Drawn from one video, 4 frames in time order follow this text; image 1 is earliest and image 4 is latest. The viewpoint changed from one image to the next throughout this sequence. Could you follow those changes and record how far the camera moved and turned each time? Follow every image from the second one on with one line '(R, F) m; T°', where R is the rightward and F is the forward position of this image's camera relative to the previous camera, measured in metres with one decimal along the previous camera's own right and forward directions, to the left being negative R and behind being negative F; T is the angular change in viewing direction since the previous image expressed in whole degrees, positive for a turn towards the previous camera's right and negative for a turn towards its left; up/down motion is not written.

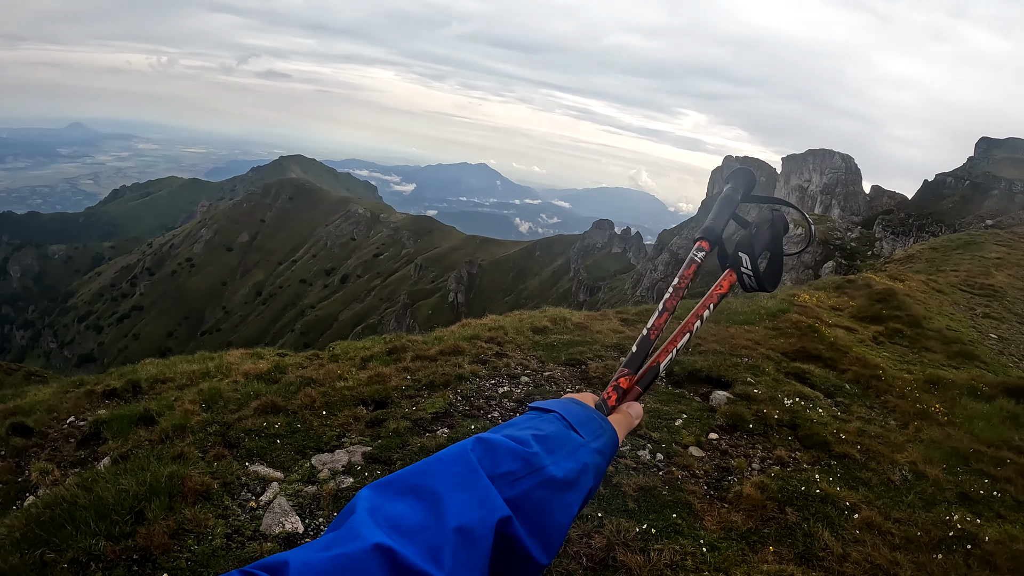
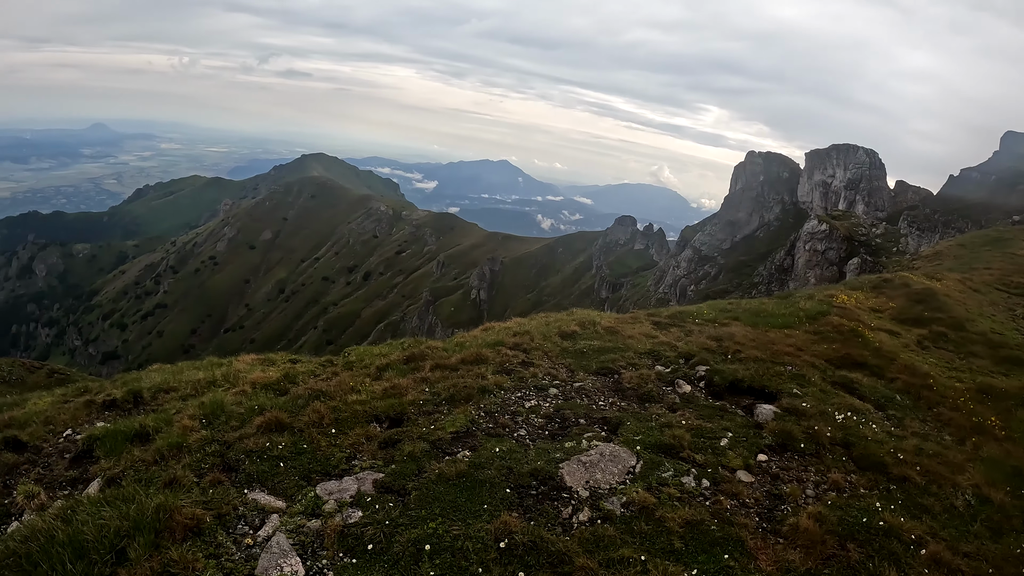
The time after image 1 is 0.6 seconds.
(-0.2, +1.4) m; -2°
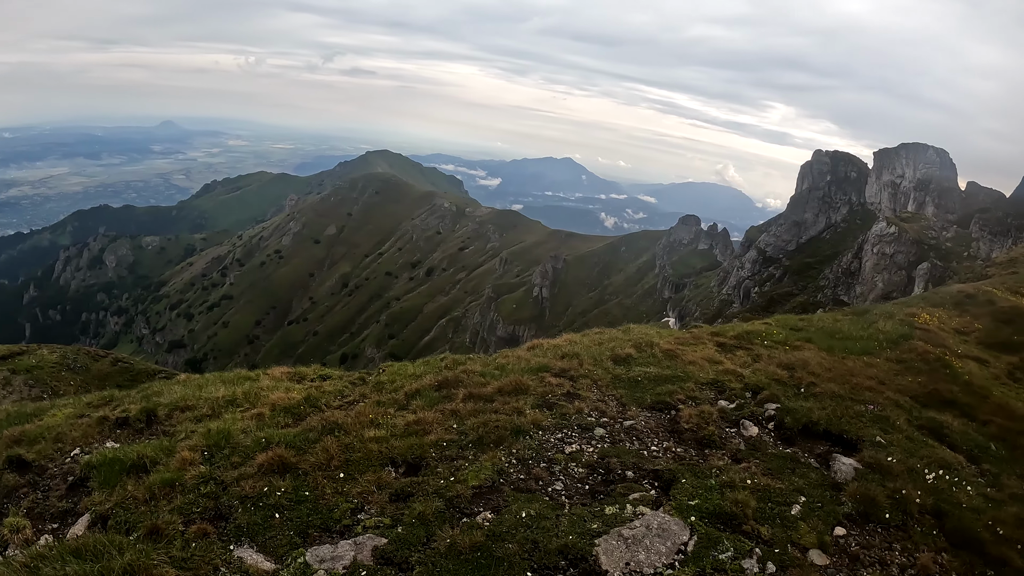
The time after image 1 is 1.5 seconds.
(+0.3, +1.8) m; -6°
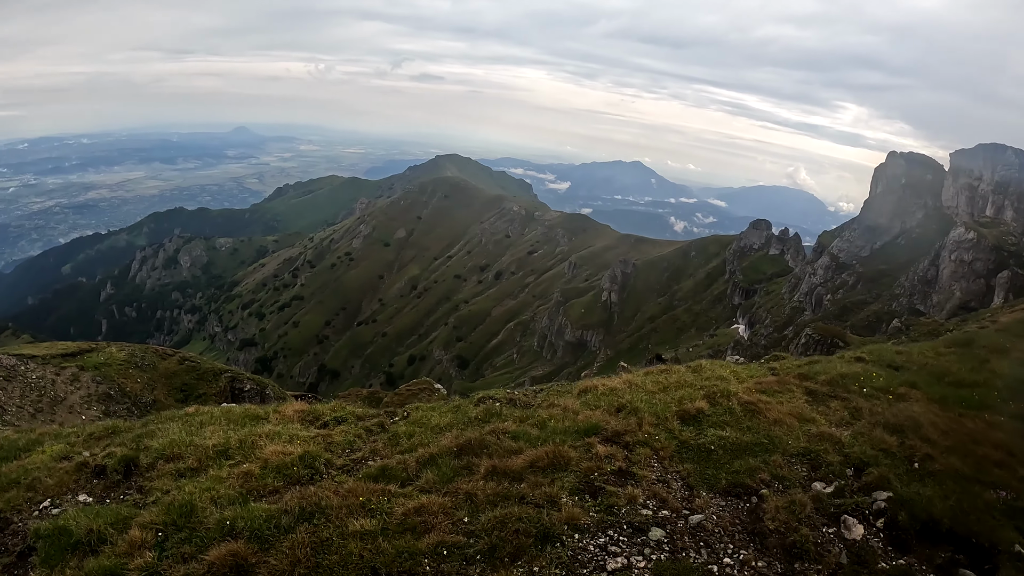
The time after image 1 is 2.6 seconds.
(+0.3, +2.8) m; -7°
